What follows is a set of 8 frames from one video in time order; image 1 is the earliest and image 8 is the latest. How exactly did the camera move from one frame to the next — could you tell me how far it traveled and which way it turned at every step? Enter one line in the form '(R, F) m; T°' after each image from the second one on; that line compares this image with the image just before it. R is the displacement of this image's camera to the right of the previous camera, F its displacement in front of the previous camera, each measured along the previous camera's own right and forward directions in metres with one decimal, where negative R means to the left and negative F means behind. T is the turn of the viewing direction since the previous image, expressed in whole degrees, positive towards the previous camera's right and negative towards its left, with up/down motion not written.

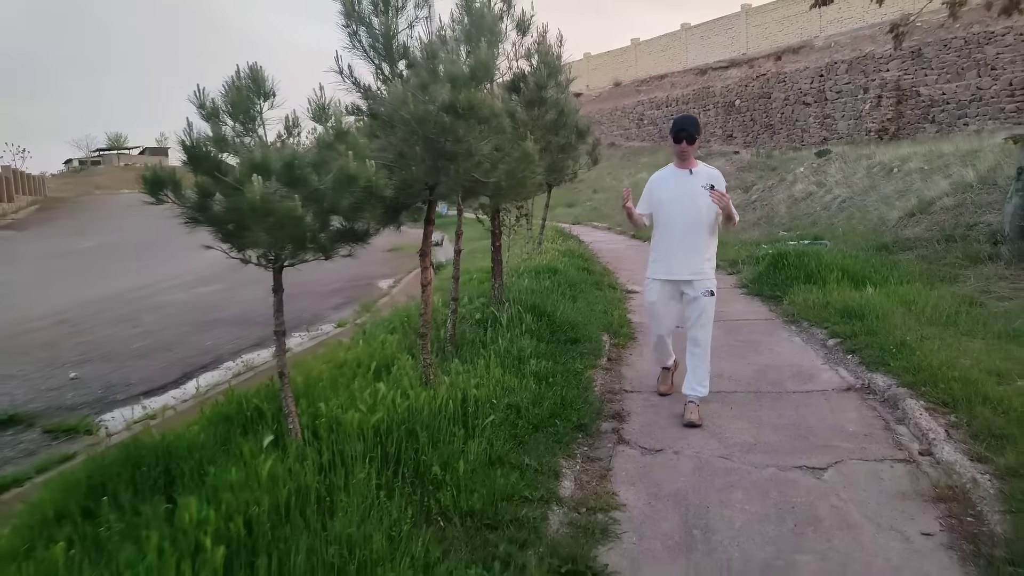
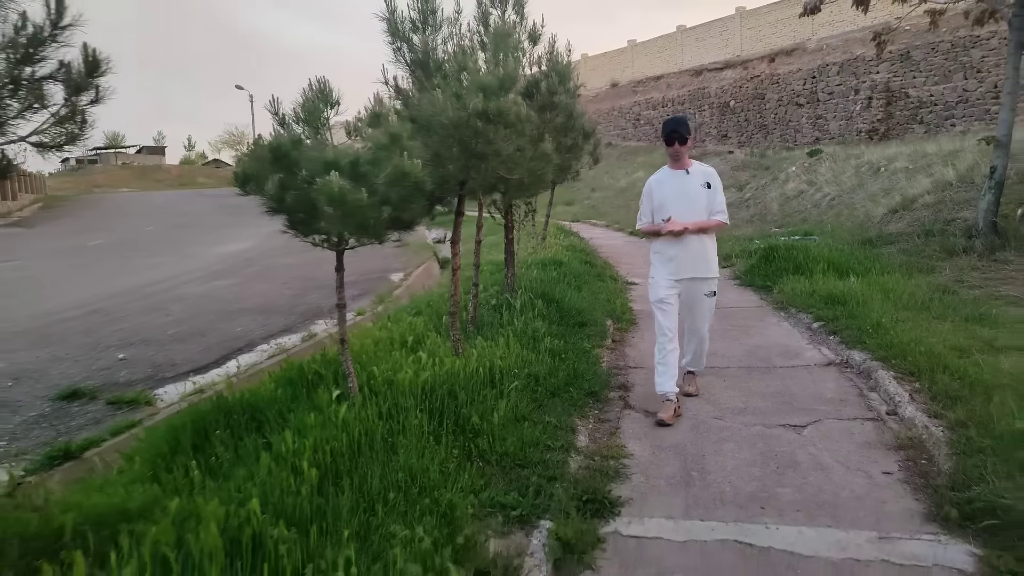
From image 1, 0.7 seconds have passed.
(-0.2, -0.6) m; 0°
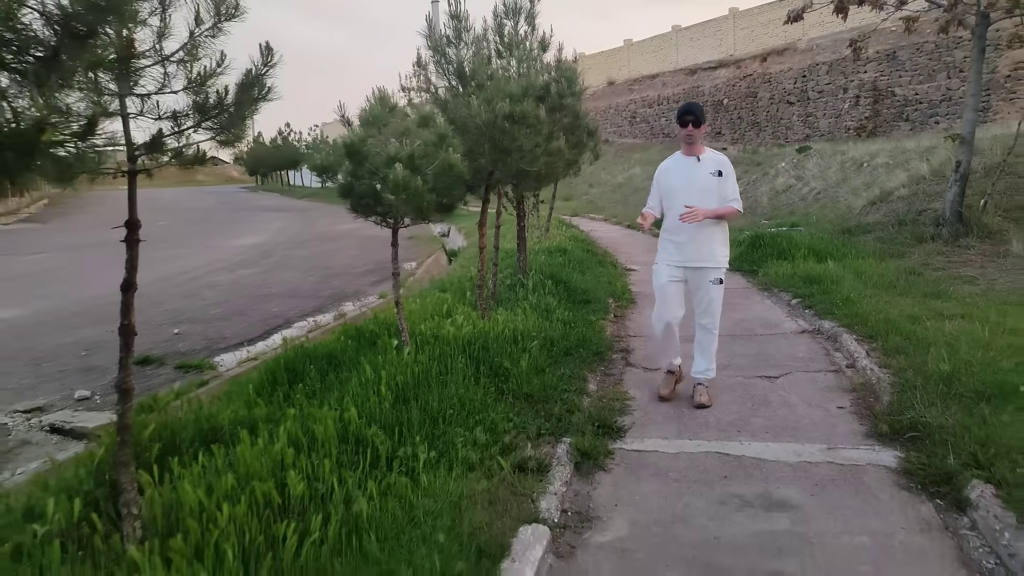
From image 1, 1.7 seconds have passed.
(-0.2, -0.8) m; 0°
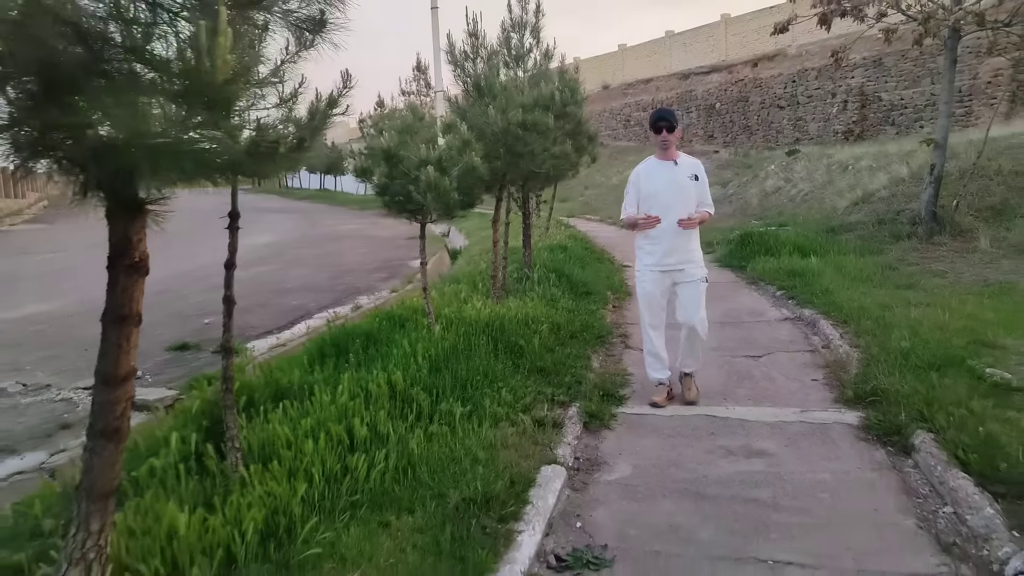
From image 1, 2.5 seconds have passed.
(-0.2, -0.6) m; +1°
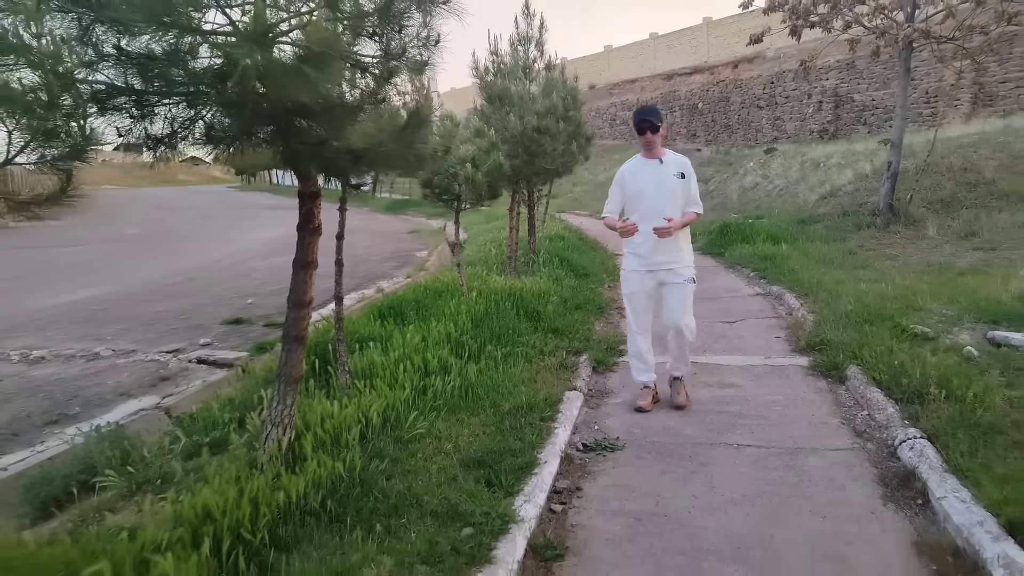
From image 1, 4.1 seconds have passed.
(-0.3, -1.1) m; +1°
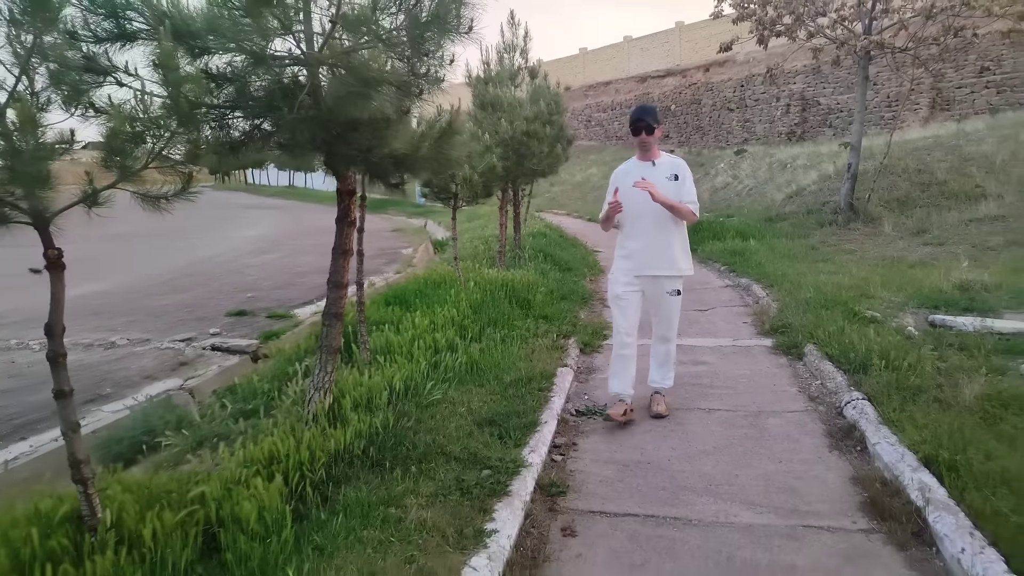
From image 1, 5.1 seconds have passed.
(-0.2, -0.6) m; +2°
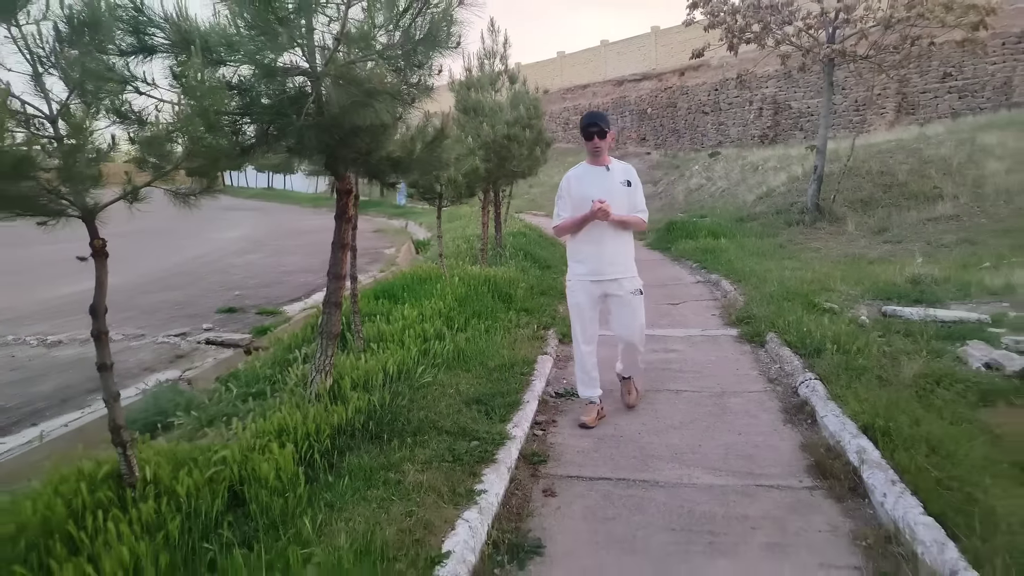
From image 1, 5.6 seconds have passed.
(0.0, -0.4) m; +2°
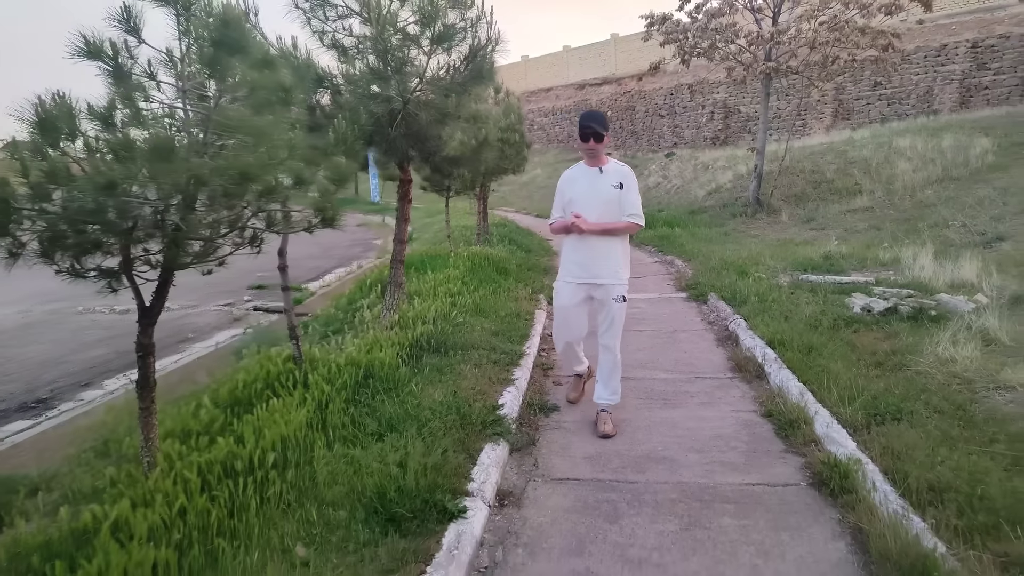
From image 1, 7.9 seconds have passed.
(-0.4, -1.7) m; +3°
